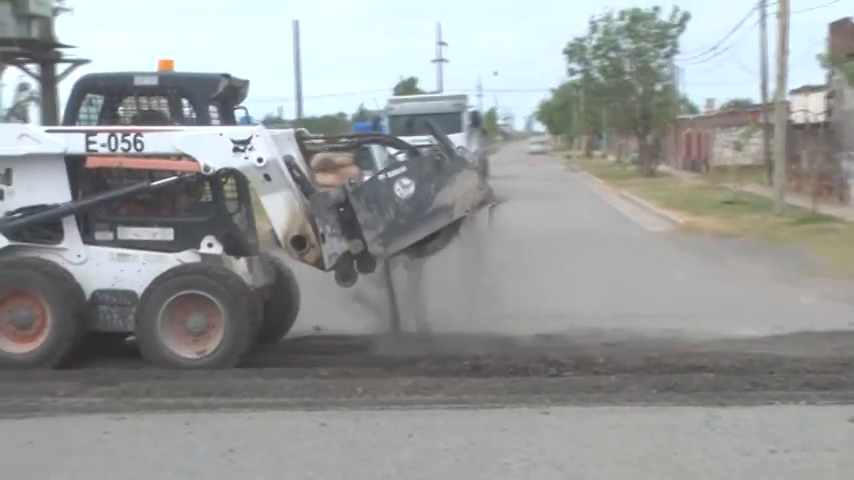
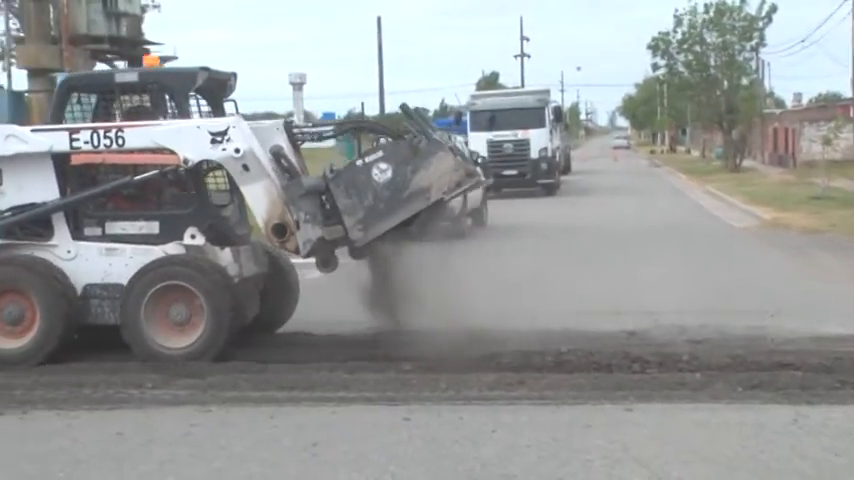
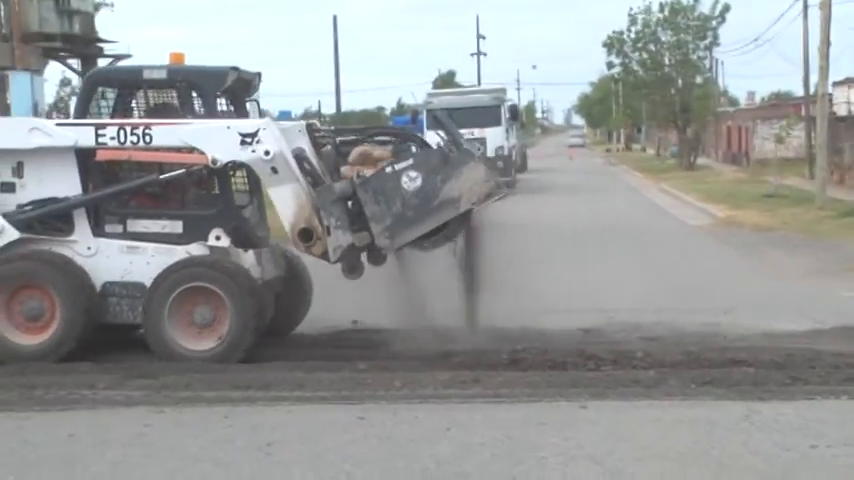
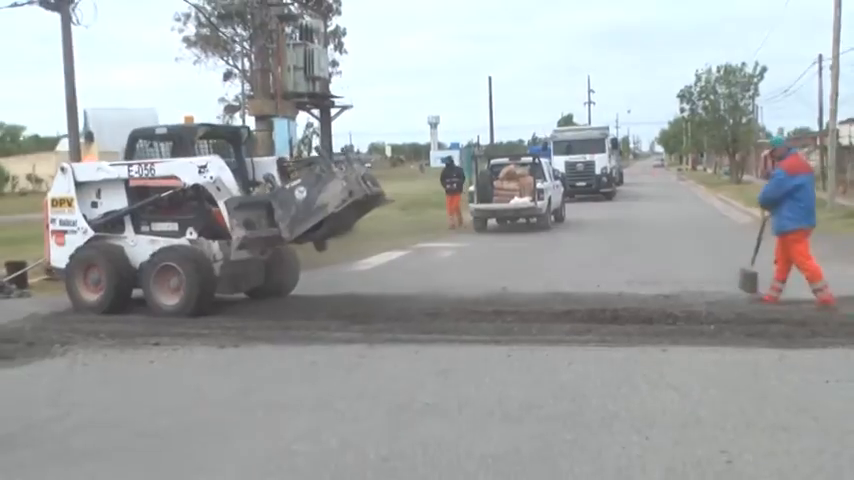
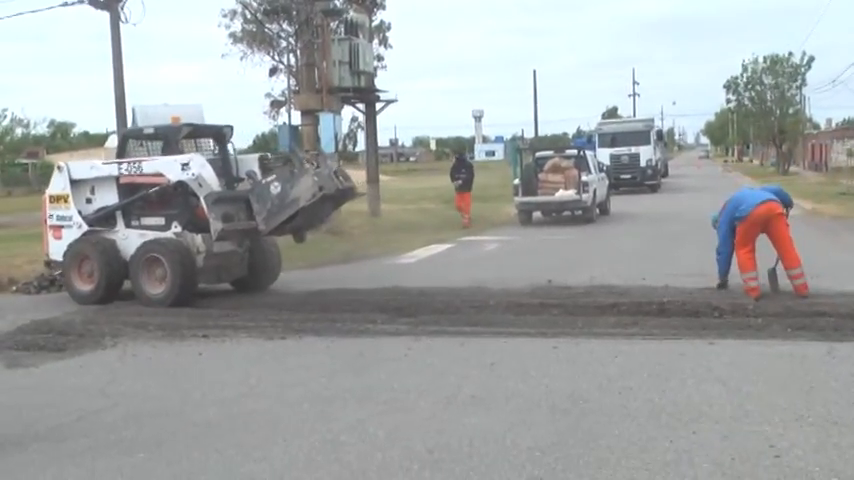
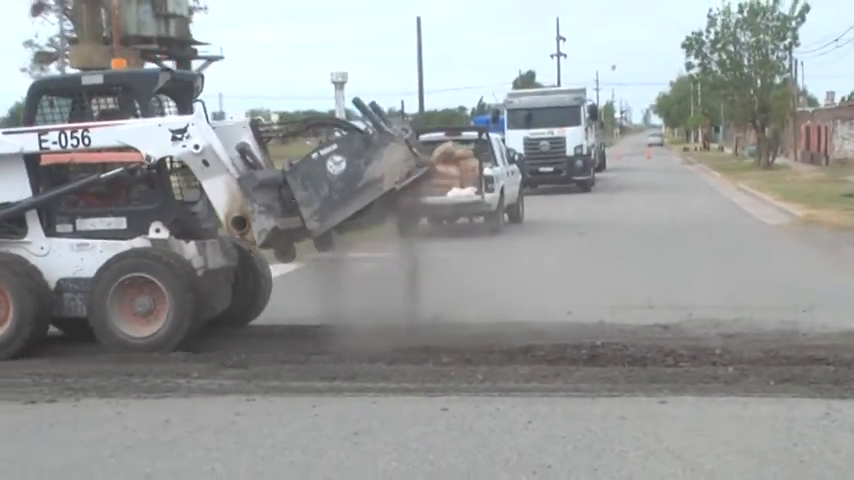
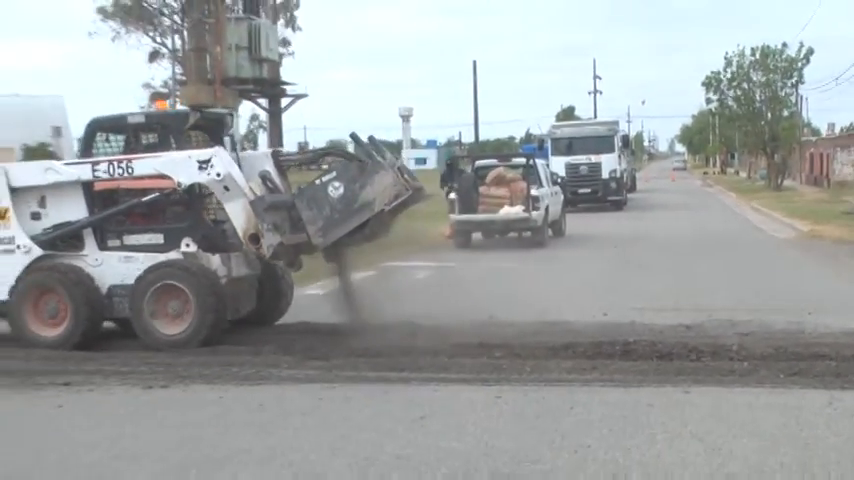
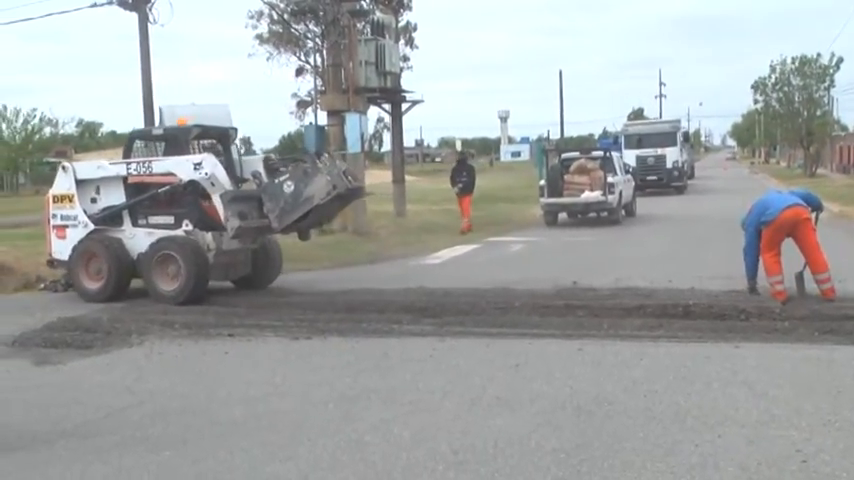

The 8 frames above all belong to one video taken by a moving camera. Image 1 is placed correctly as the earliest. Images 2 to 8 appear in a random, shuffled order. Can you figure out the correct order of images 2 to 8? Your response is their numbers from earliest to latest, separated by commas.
3, 2, 6, 7, 4, 5, 8
